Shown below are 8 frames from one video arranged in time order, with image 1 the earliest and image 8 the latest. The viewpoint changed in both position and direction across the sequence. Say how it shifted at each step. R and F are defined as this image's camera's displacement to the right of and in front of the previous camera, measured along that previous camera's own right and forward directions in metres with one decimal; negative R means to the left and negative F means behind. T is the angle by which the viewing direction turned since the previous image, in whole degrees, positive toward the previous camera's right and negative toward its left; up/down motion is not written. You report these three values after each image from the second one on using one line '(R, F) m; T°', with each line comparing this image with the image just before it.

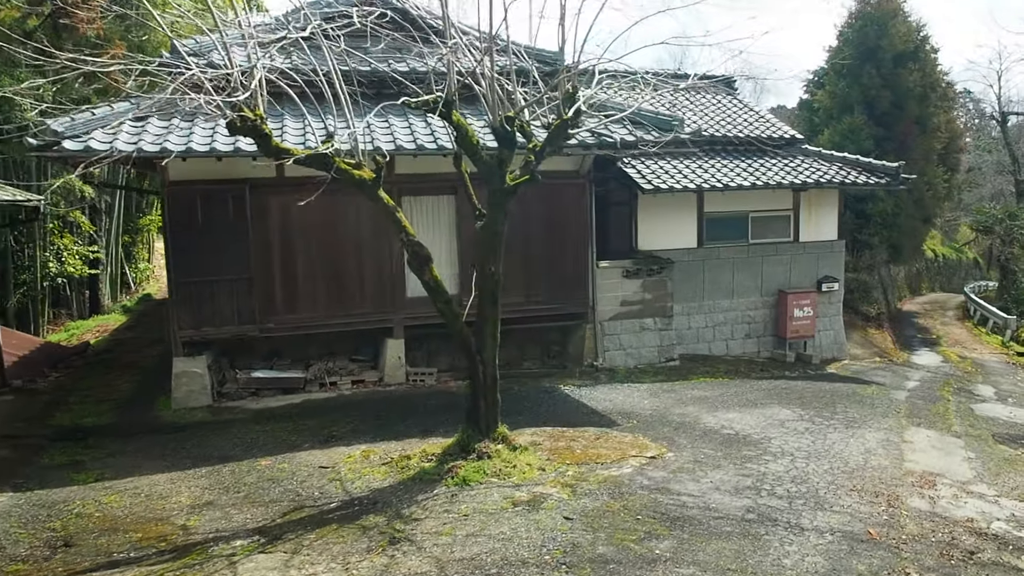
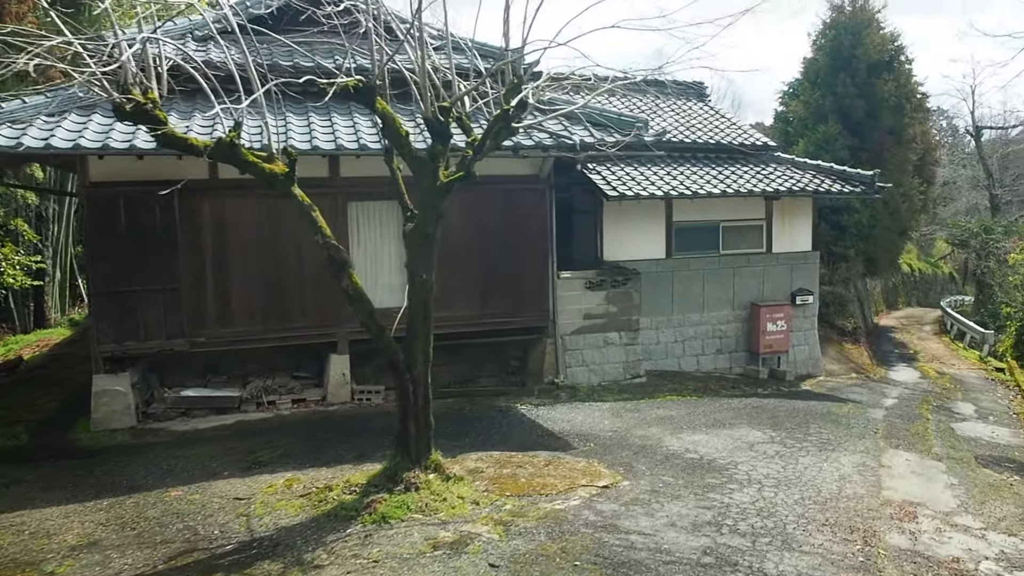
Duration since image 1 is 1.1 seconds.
(+0.3, +0.6) m; +1°
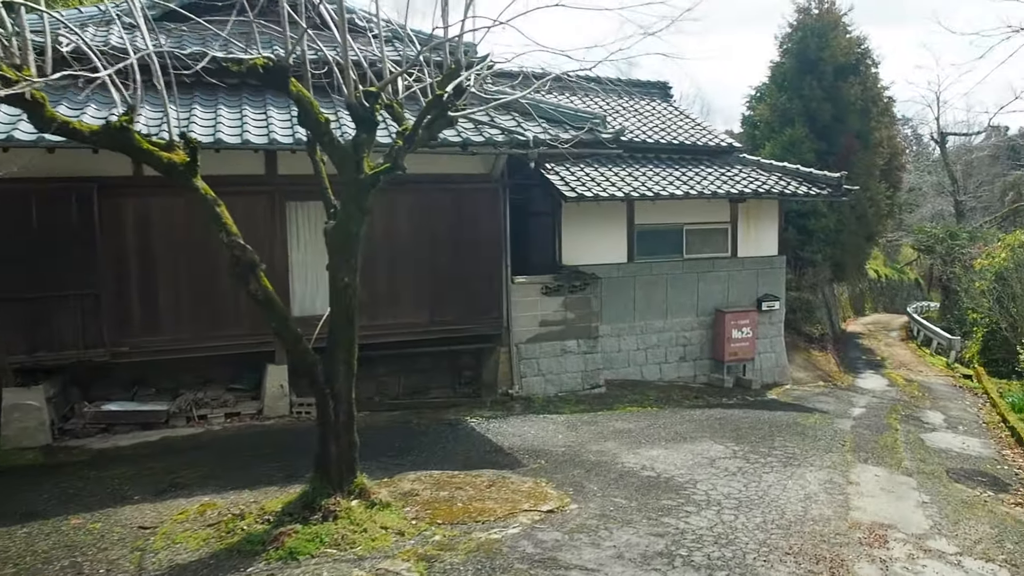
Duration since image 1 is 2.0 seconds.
(+0.2, +0.5) m; +2°
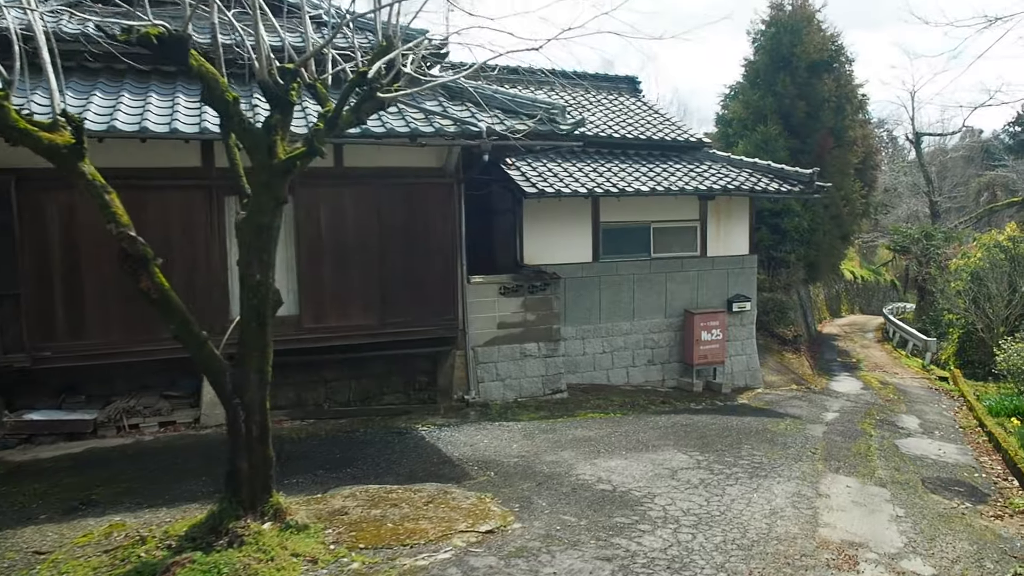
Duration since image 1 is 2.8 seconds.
(+0.3, +0.4) m; +1°
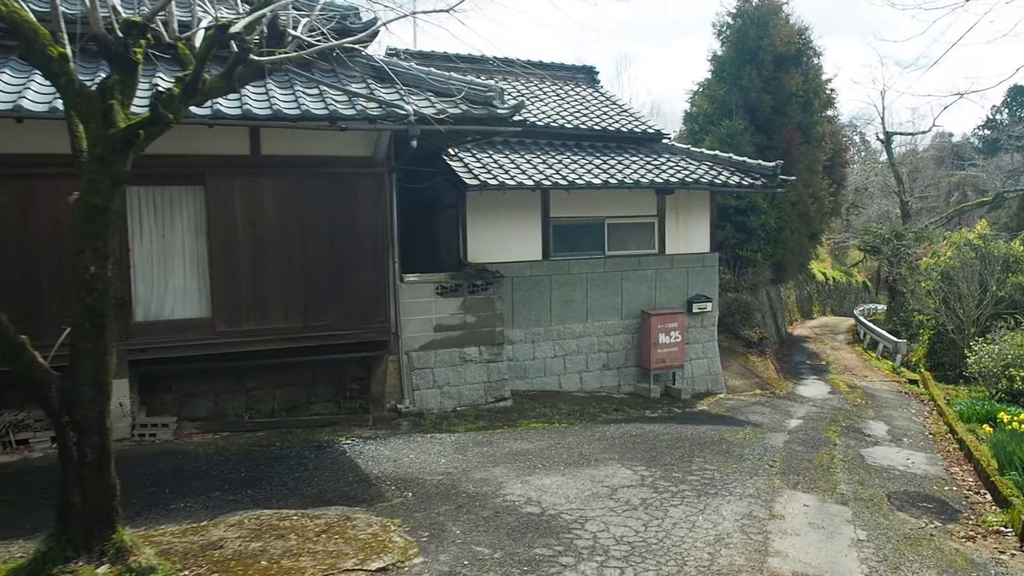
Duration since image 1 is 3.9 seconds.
(+0.4, +0.6) m; +2°
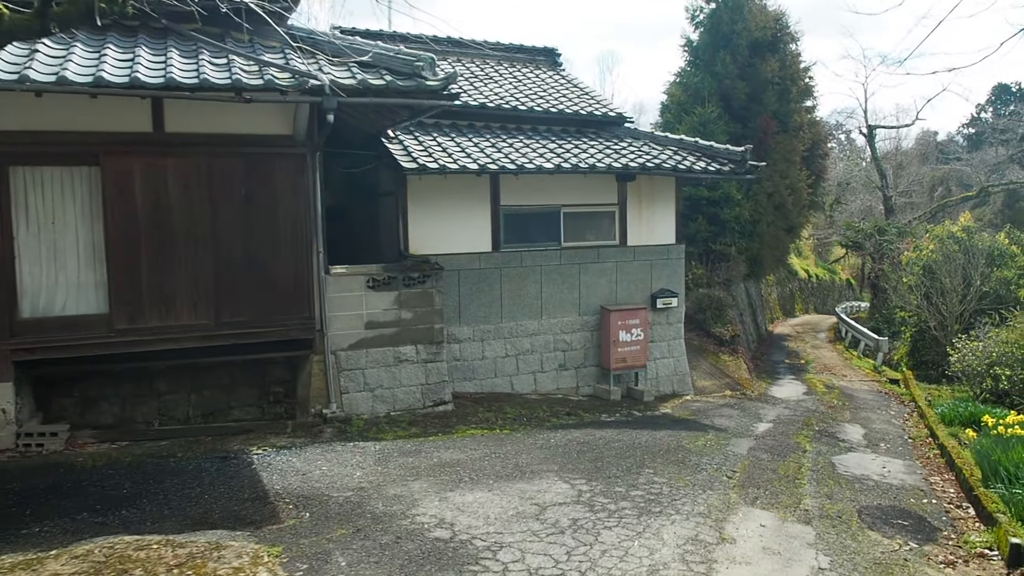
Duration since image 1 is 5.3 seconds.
(+0.4, +0.7) m; +1°
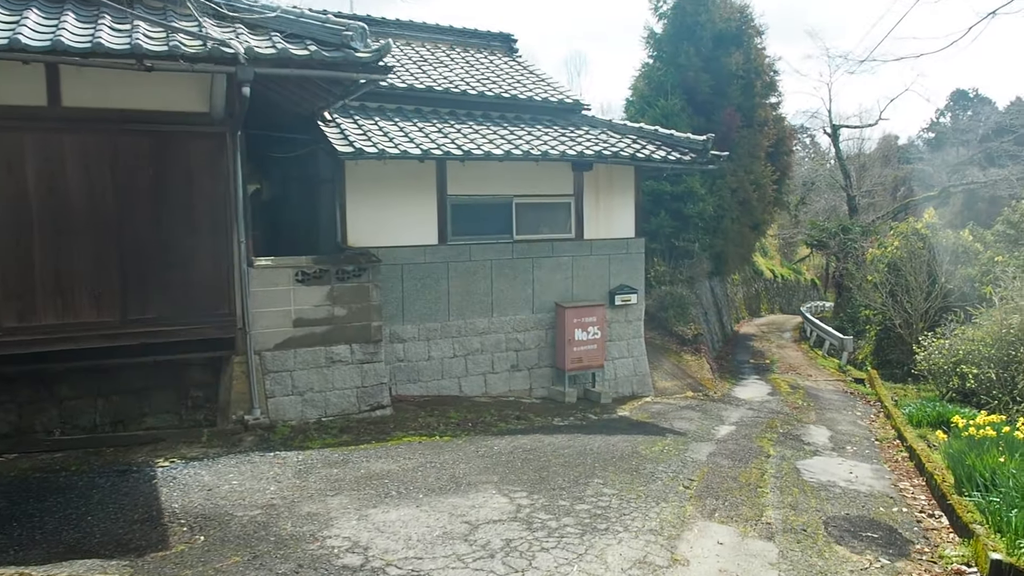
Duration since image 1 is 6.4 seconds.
(+0.2, +0.5) m; +2°
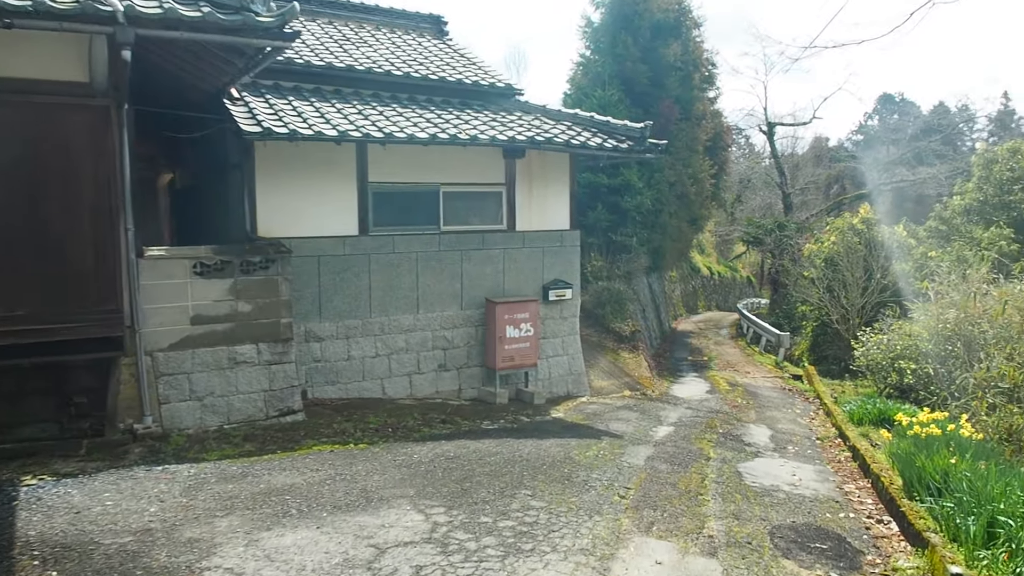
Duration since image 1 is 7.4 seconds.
(+0.1, +0.5) m; +4°
